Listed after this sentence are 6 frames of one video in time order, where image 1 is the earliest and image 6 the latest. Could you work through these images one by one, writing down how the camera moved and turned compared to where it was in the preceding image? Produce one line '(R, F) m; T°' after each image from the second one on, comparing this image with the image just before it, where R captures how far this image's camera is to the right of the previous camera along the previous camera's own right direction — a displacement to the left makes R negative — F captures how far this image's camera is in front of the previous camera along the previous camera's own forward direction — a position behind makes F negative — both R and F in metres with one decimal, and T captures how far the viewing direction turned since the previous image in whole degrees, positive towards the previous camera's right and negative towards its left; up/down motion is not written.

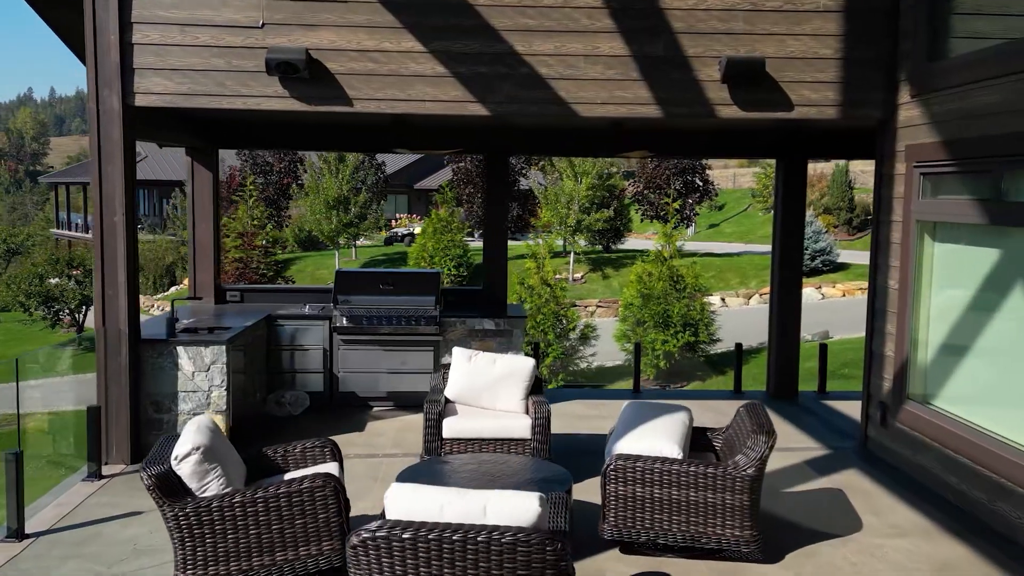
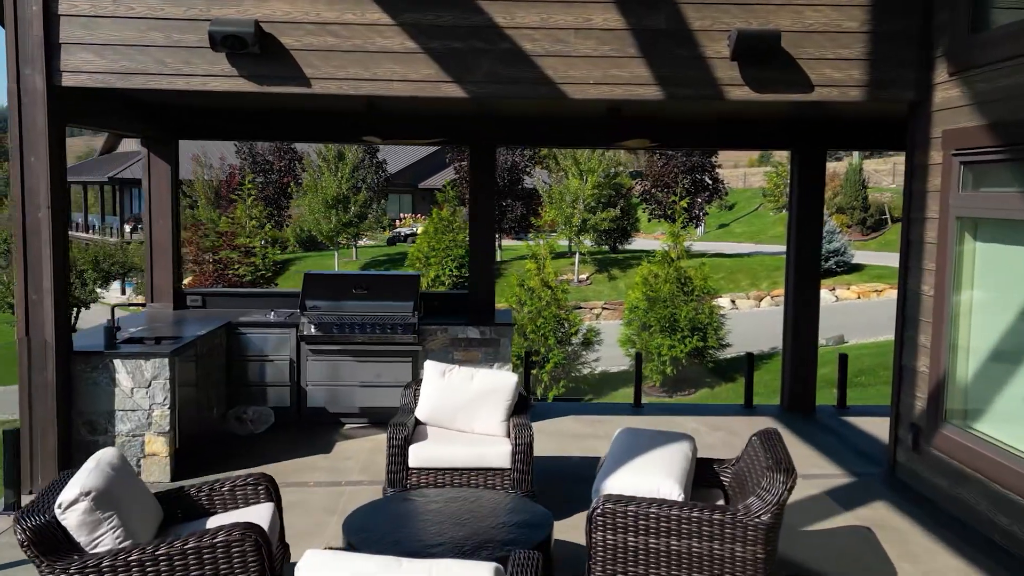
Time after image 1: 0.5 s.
(+0.1, +0.5) m; -1°
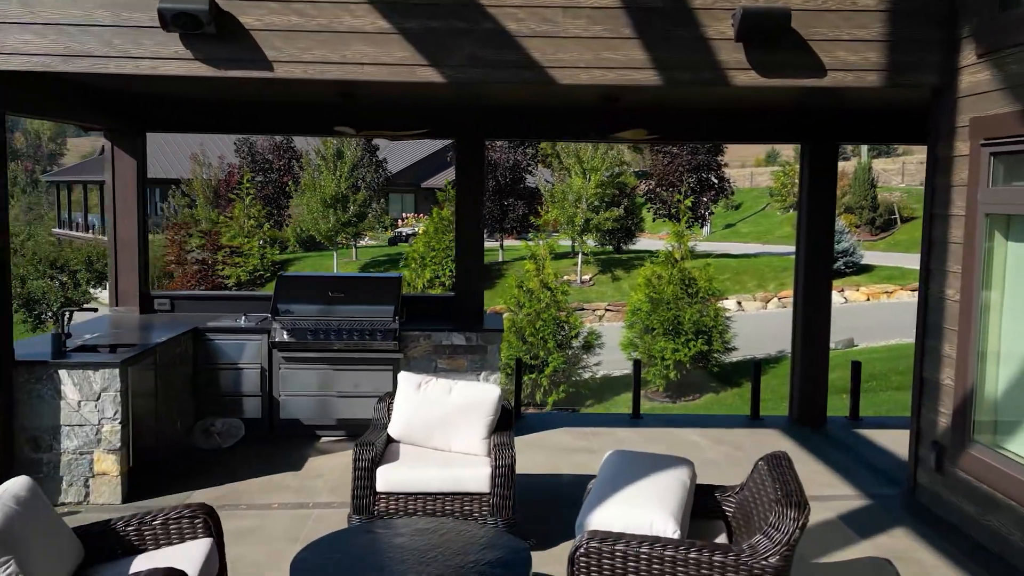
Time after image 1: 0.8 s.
(+0.1, +0.3) m; 0°
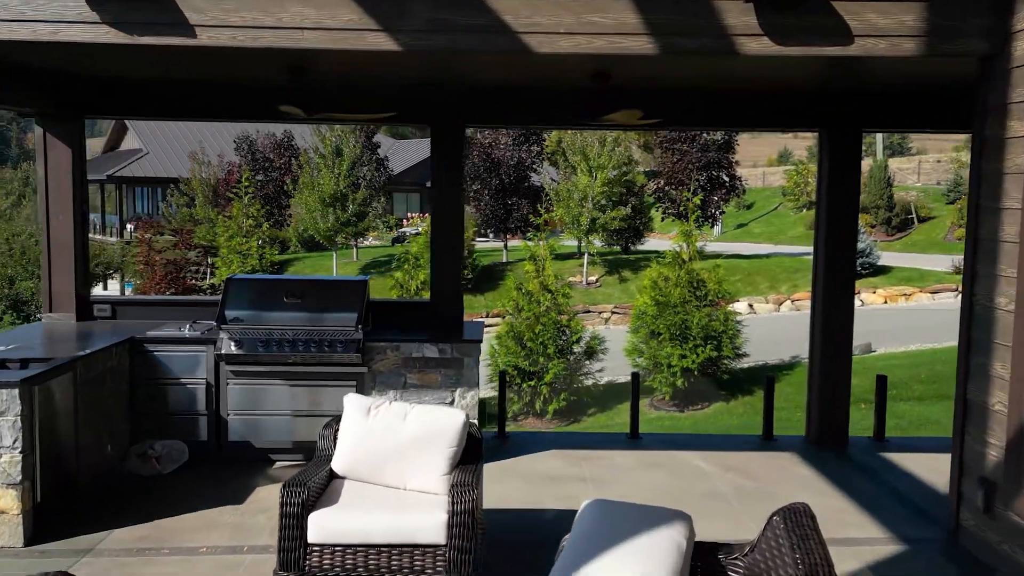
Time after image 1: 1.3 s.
(+0.1, +0.5) m; -1°
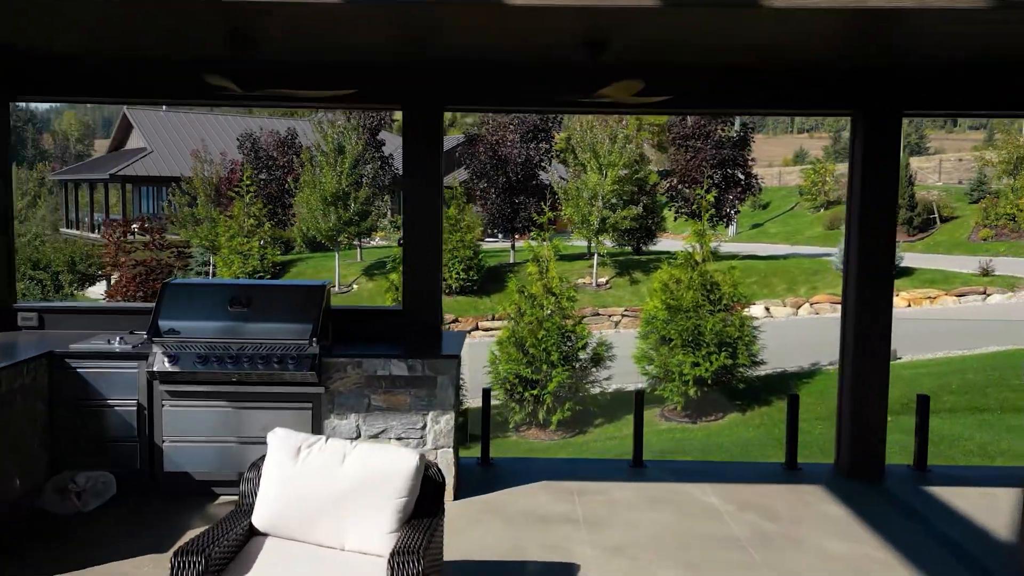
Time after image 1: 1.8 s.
(+0.1, +0.6) m; -1°
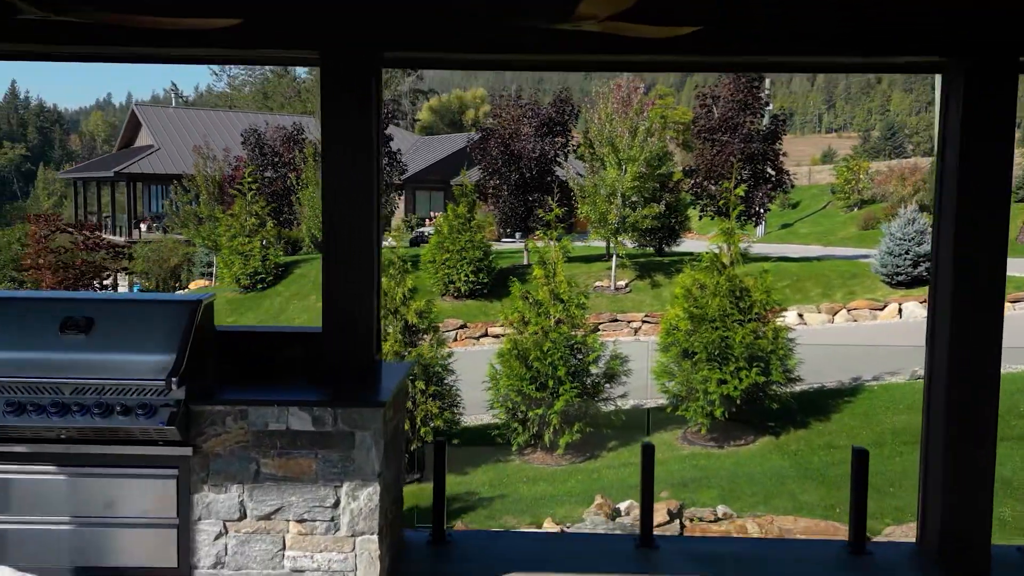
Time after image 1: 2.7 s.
(+0.2, +1.0) m; -2°
